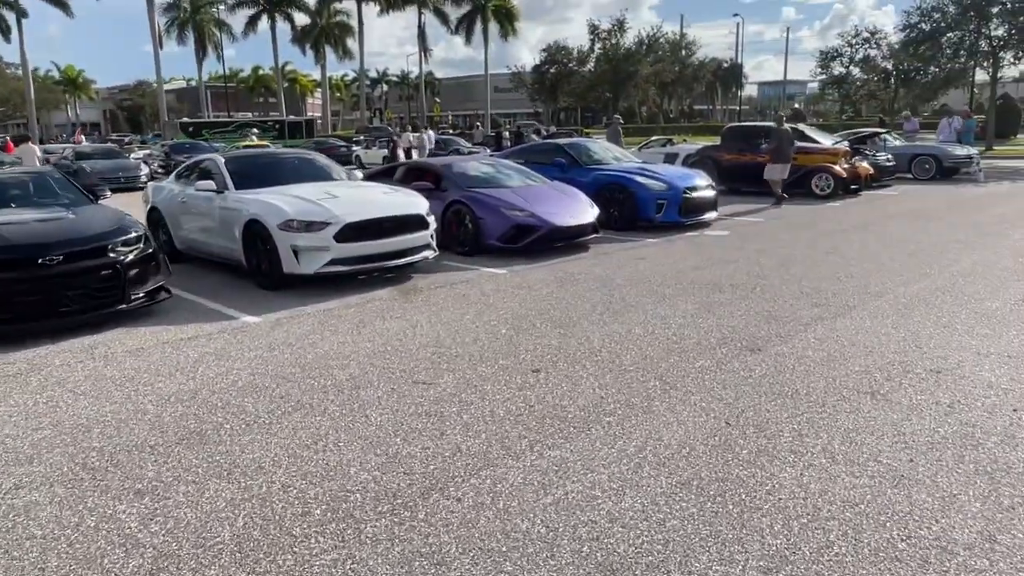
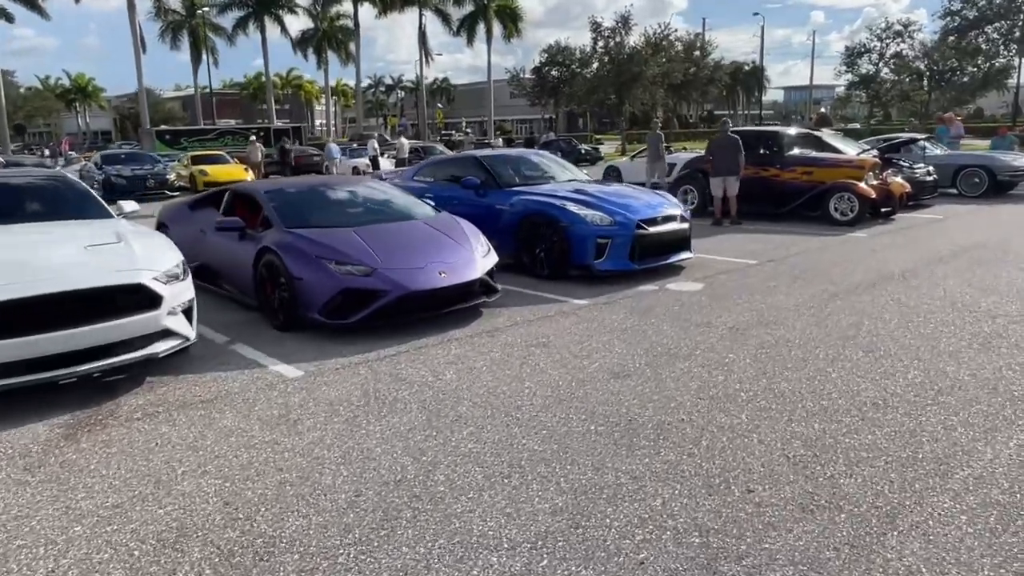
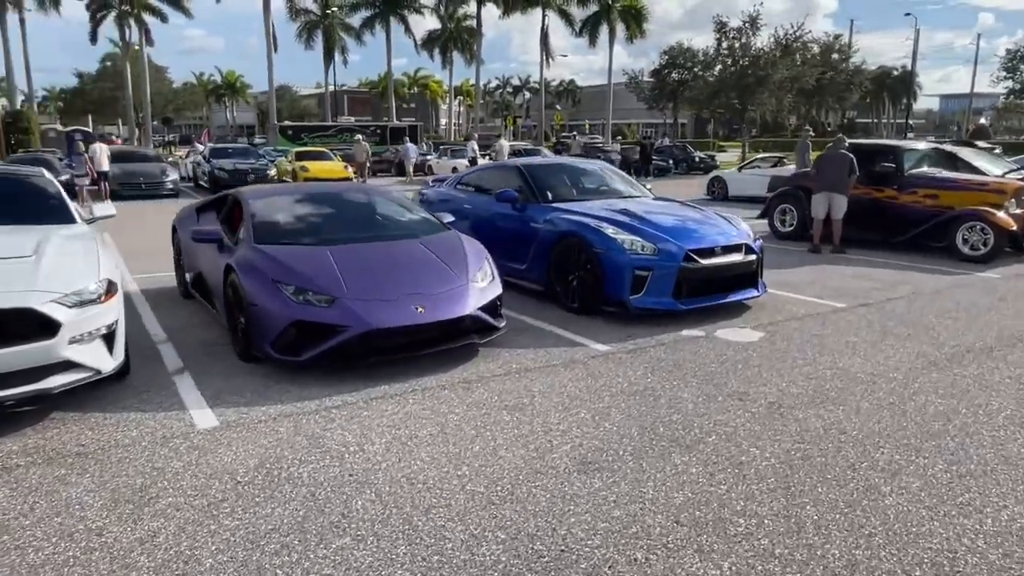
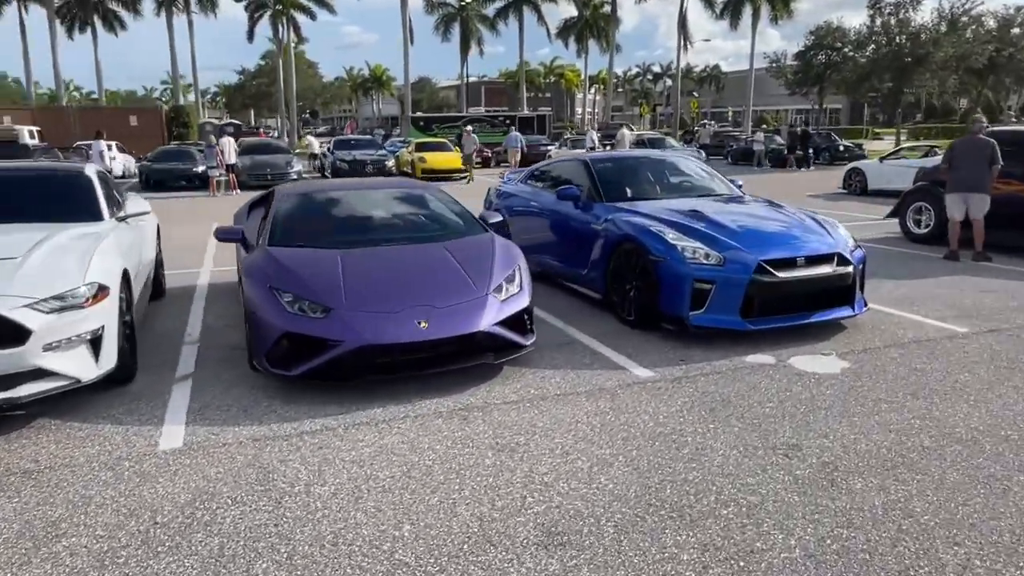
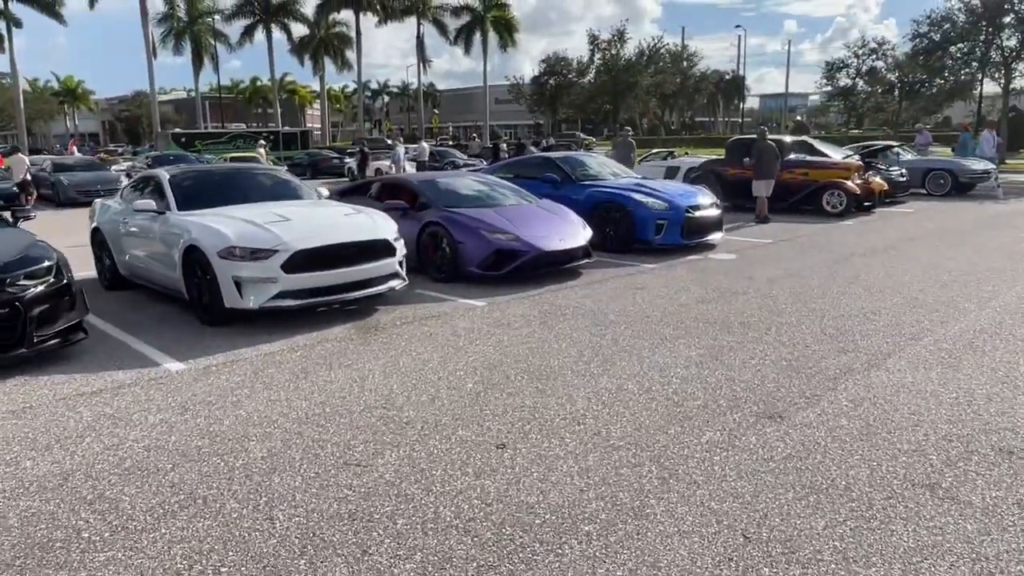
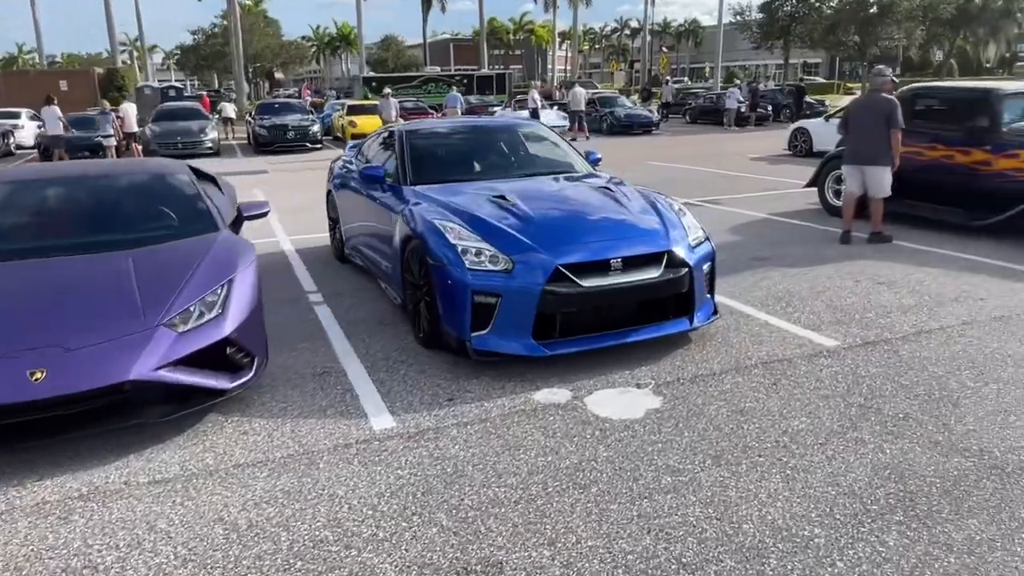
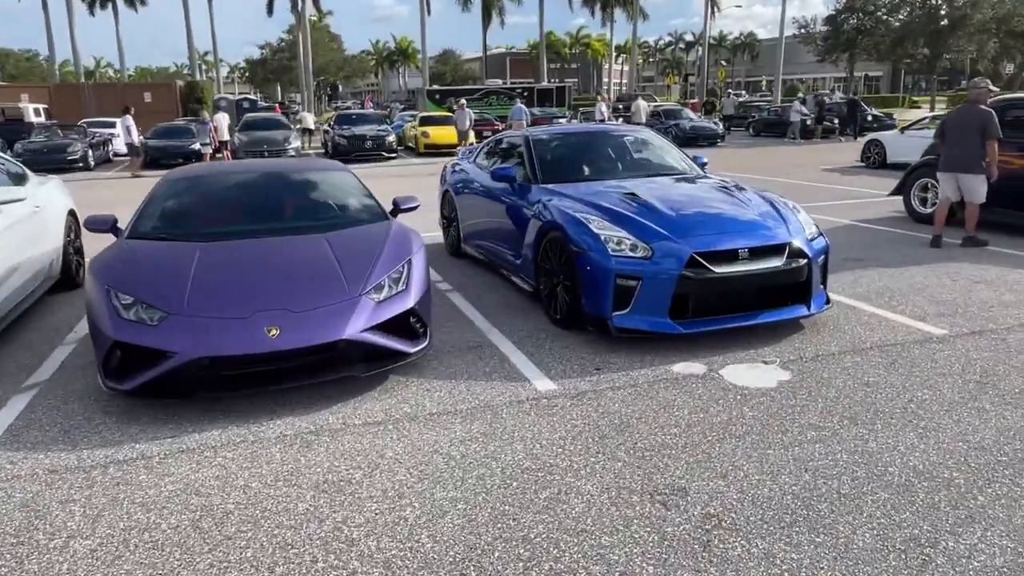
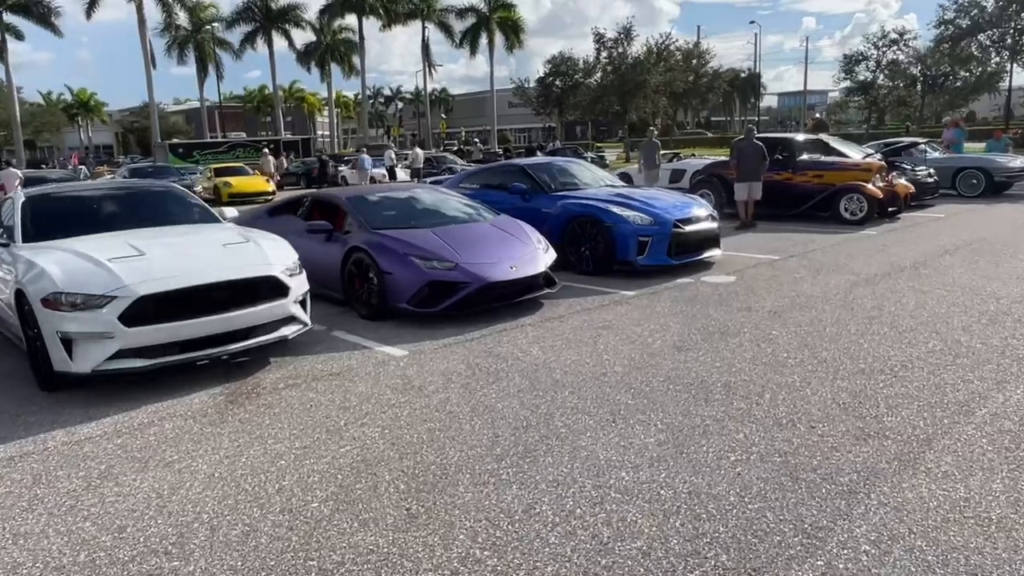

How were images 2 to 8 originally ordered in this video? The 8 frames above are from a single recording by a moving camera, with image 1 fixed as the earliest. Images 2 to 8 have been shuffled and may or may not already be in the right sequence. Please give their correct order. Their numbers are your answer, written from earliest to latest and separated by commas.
5, 8, 2, 3, 4, 7, 6
